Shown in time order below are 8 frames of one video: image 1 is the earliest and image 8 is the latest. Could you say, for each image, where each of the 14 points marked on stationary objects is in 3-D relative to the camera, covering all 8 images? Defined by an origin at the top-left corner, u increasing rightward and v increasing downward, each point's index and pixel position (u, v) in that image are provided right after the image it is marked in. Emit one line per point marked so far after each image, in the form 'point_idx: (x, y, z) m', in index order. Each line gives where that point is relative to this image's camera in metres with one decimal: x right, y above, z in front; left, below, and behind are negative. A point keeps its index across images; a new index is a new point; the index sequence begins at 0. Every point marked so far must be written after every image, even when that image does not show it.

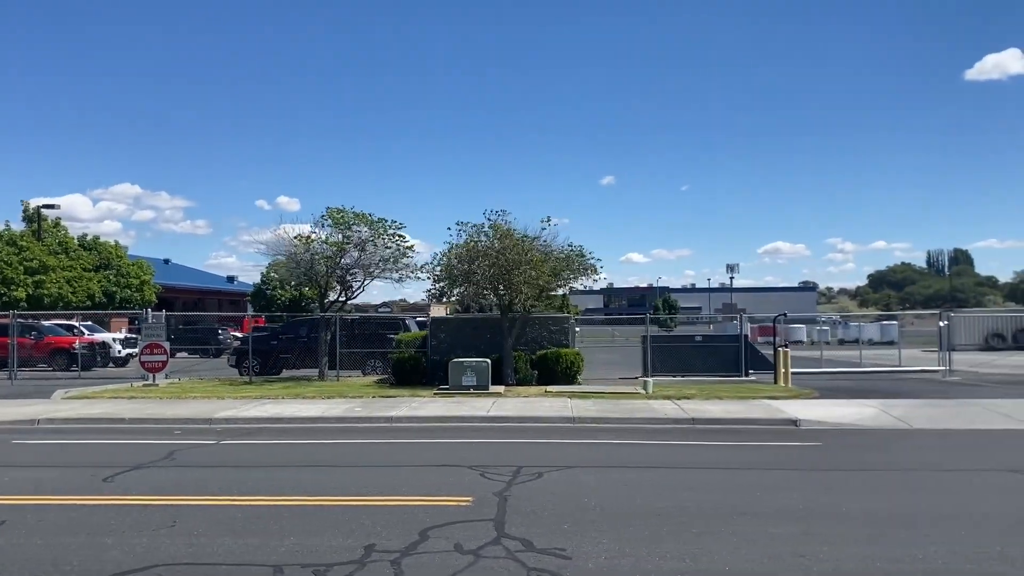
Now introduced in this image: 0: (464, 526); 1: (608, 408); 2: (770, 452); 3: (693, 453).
0: (-0.4, -2.2, +7.6) m
1: (+1.9, -2.4, +16.7) m
2: (+3.7, -2.3, +11.8) m
3: (+2.5, -2.3, +11.7) m
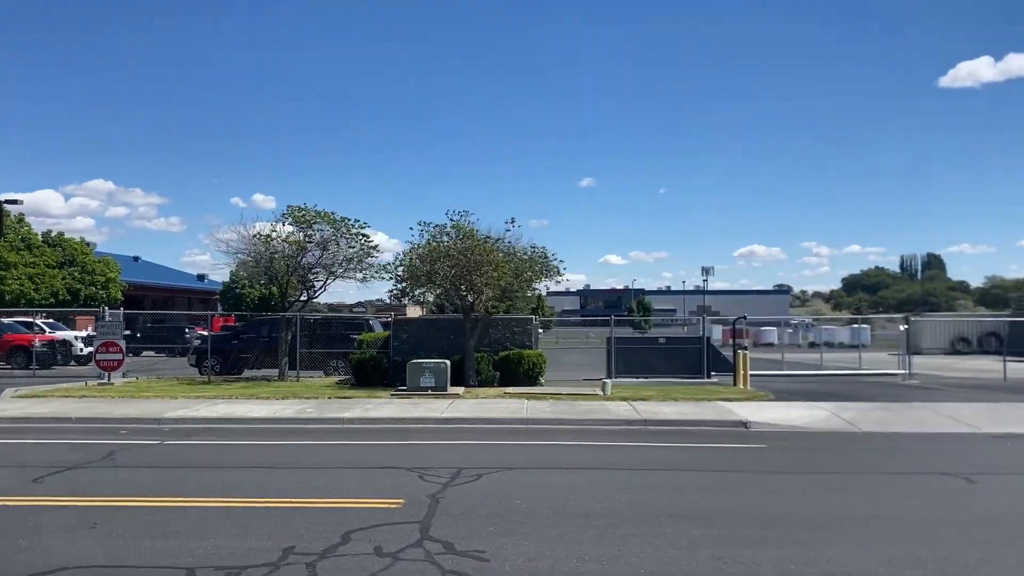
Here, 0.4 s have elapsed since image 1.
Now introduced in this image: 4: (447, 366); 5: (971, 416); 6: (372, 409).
0: (-1.1, -2.2, +7.6) m
1: (+1.0, -2.4, +16.7) m
2: (+2.9, -2.4, +11.9) m
3: (+1.7, -2.4, +11.7) m
4: (-1.5, -1.8, +18.5) m
5: (+8.9, -2.5, +16.0) m
6: (-2.8, -2.4, +16.5) m
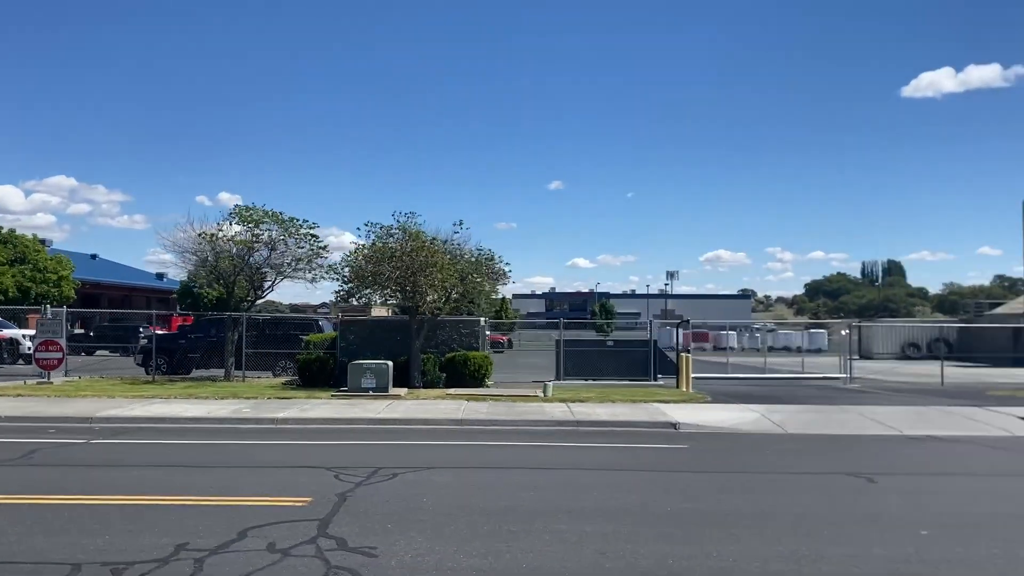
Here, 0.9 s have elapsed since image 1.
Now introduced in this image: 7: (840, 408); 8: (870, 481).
0: (-2.1, -2.2, +7.7) m
1: (-0.2, -2.5, +16.9) m
2: (+1.8, -2.4, +12.1) m
3: (+0.6, -2.4, +11.9) m
4: (-2.8, -1.8, +18.6) m
5: (+7.6, -2.6, +16.5) m
6: (-4.1, -2.4, +16.5) m
7: (+7.0, -2.6, +17.6) m
8: (+4.4, -2.4, +10.2) m
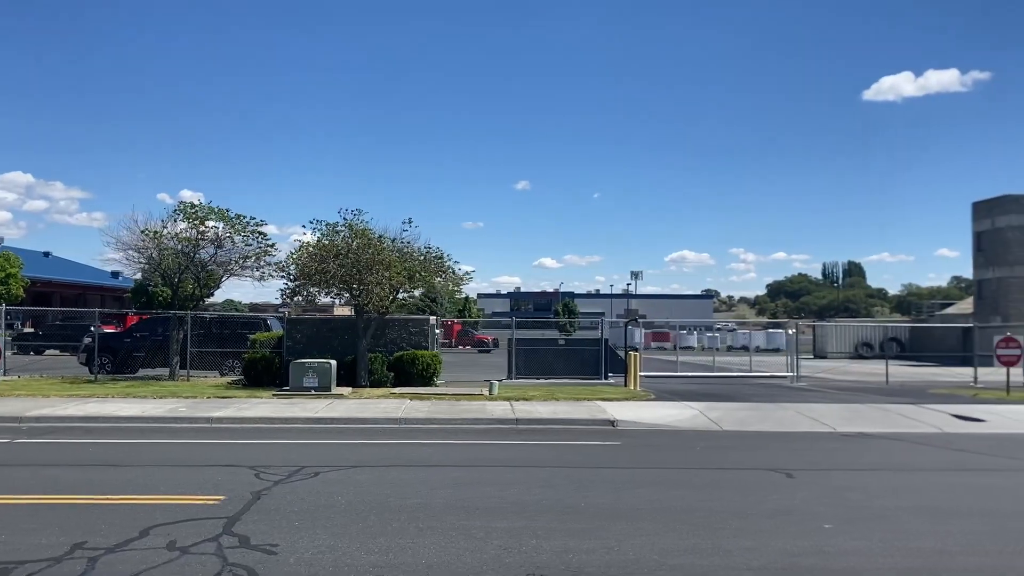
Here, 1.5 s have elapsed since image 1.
0: (-2.9, -2.2, +7.6) m
1: (-1.4, -2.5, +16.9) m
2: (+0.7, -2.4, +12.2) m
3: (-0.4, -2.4, +11.9) m
4: (-4.0, -1.7, +18.5) m
5: (+6.4, -2.6, +16.7) m
6: (-5.2, -2.4, +16.3) m
7: (+5.7, -2.5, +17.8) m
8: (+3.4, -2.3, +10.3) m
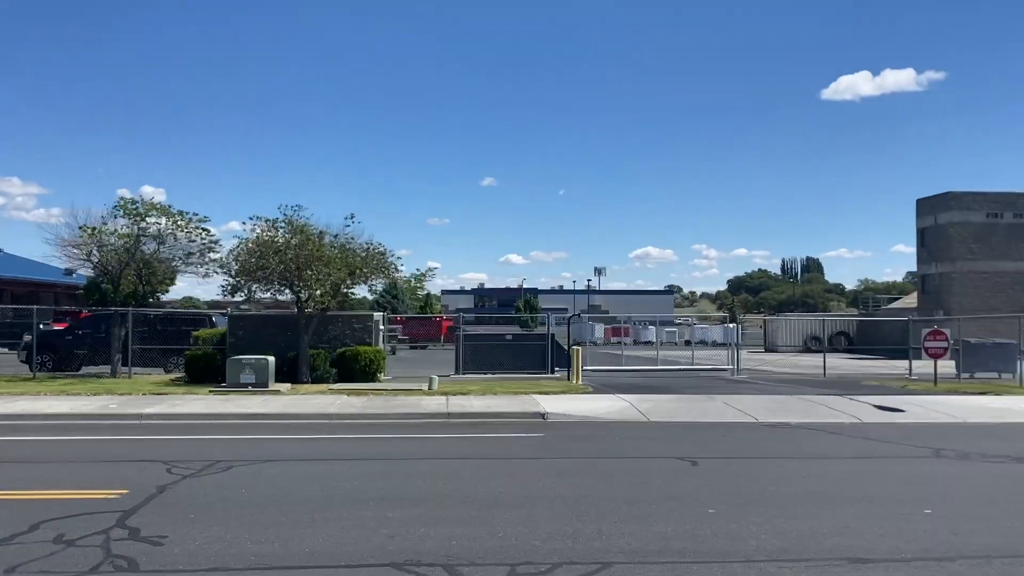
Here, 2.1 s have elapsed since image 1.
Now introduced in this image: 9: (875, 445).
0: (-4.0, -2.1, +7.7) m
1: (-2.8, -2.4, +17.0) m
2: (-0.4, -2.3, +12.4) m
3: (-1.5, -2.3, +12.1) m
4: (-5.5, -1.7, +18.5) m
5: (+5.1, -2.5, +17.2) m
6: (-6.6, -2.3, +16.4) m
7: (+4.3, -2.4, +18.2) m
8: (+2.3, -2.3, +10.7) m
9: (+5.5, -2.4, +12.6) m
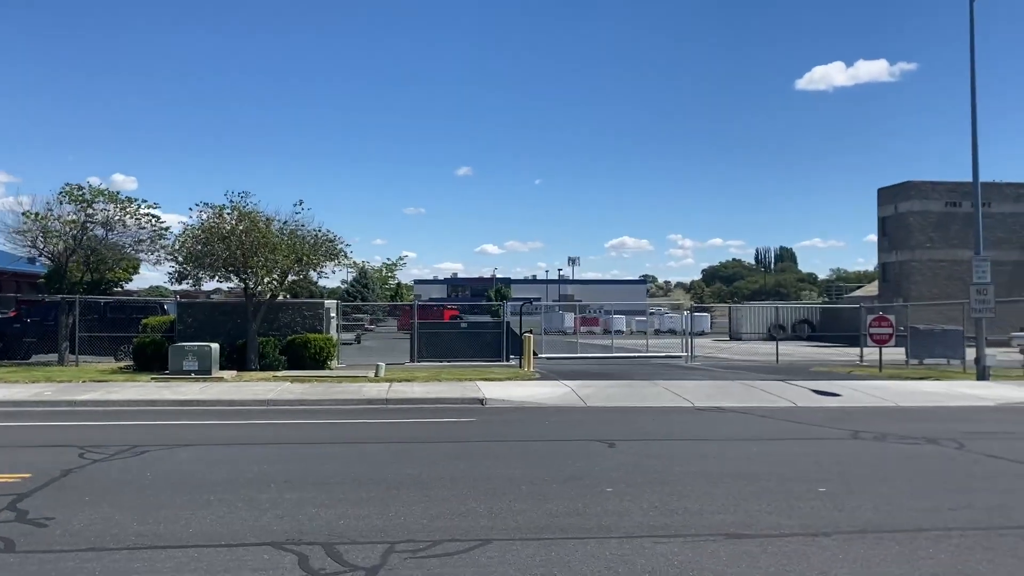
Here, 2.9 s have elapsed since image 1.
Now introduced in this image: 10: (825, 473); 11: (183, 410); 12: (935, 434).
0: (-4.9, -2.0, +7.7) m
1: (-4.0, -2.1, +17.0) m
2: (-1.5, -2.1, +12.5) m
3: (-2.6, -2.1, +12.2) m
4: (-6.7, -1.4, +18.4) m
5: (+3.8, -2.2, +17.4) m
6: (-7.8, -2.0, +16.3) m
7: (+3.1, -2.1, +18.4) m
8: (+1.3, -2.1, +10.8) m
9: (+4.4, -2.2, +12.8) m
10: (+3.5, -2.0, +9.2) m
11: (-5.9, -2.2, +14.8) m
12: (+6.1, -2.1, +12.0) m
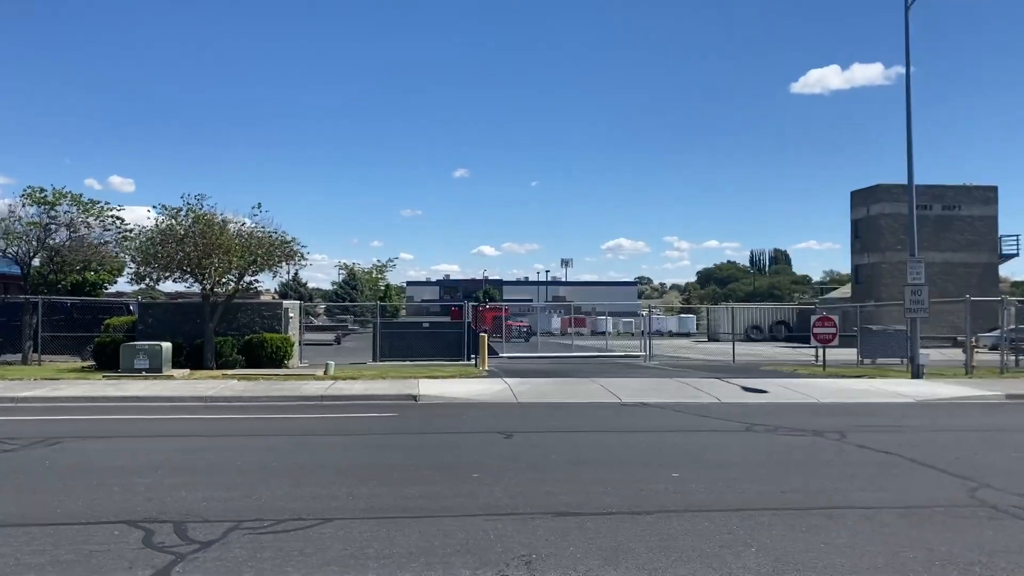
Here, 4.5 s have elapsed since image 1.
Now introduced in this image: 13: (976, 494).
0: (-6.3, -1.9, +8.2) m
1: (-5.4, -2.1, +17.6) m
2: (-2.9, -2.1, +13.0) m
3: (-4.0, -2.1, +12.7) m
4: (-8.0, -1.4, +19.0) m
5: (+2.5, -2.2, +17.9) m
6: (-9.1, -2.0, +16.8) m
7: (+1.8, -2.1, +18.9) m
8: (-0.1, -2.1, +11.3) m
9: (+3.1, -2.1, +13.3) m
10: (+2.1, -2.0, +9.7) m
11: (-7.2, -2.2, +15.4) m
12: (+4.7, -2.1, +12.5) m
13: (+4.5, -2.0, +8.1) m
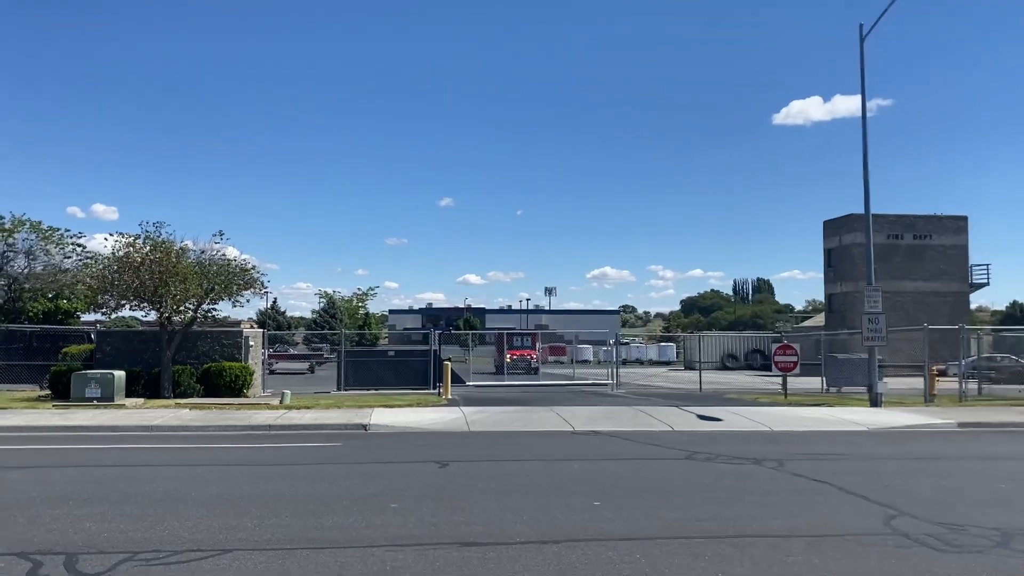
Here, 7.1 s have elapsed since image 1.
0: (-7.2, -2.2, +8.0) m
1: (-6.3, -2.7, +17.4) m
2: (-3.8, -2.5, +12.8) m
3: (-4.9, -2.5, +12.5) m
4: (-9.0, -2.0, +18.8) m
5: (+1.5, -2.8, +17.8) m
6: (-10.1, -2.6, +16.6) m
7: (+0.8, -2.8, +18.8) m
8: (-1.0, -2.4, +11.2) m
9: (+2.2, -2.6, +13.3) m
10: (+1.2, -2.3, +9.6) m
11: (-8.2, -2.7, +15.2) m
12: (+3.8, -2.5, +12.4) m
13: (+3.7, -2.3, +8.1) m
